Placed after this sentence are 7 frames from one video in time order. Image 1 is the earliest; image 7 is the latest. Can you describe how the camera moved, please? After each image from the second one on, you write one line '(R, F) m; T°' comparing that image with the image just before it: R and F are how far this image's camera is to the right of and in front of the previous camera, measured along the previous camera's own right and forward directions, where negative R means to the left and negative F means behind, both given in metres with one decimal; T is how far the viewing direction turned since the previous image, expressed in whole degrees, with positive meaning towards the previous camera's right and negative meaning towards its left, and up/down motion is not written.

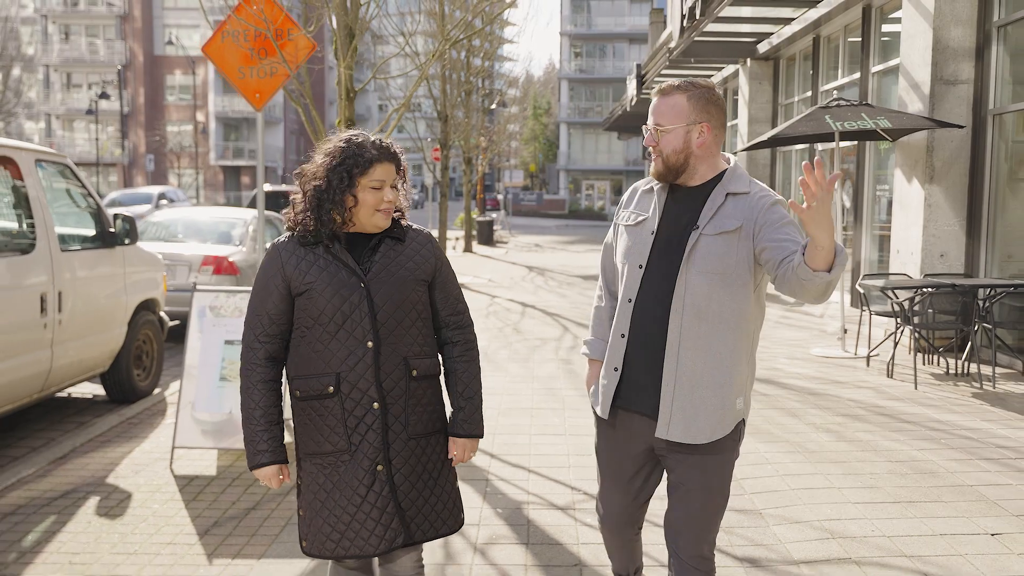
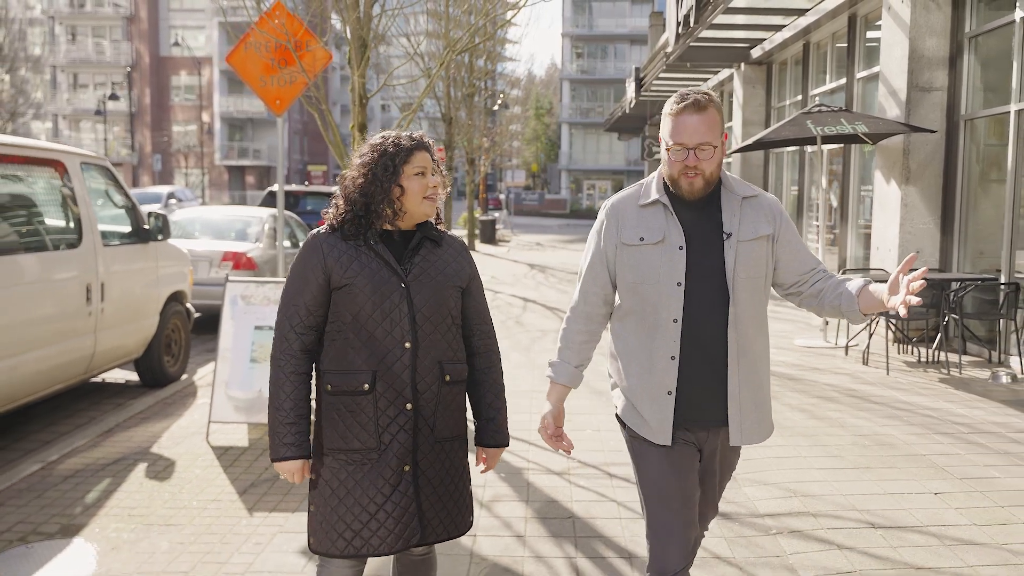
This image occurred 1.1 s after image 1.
(0.0, -0.6) m; 0°
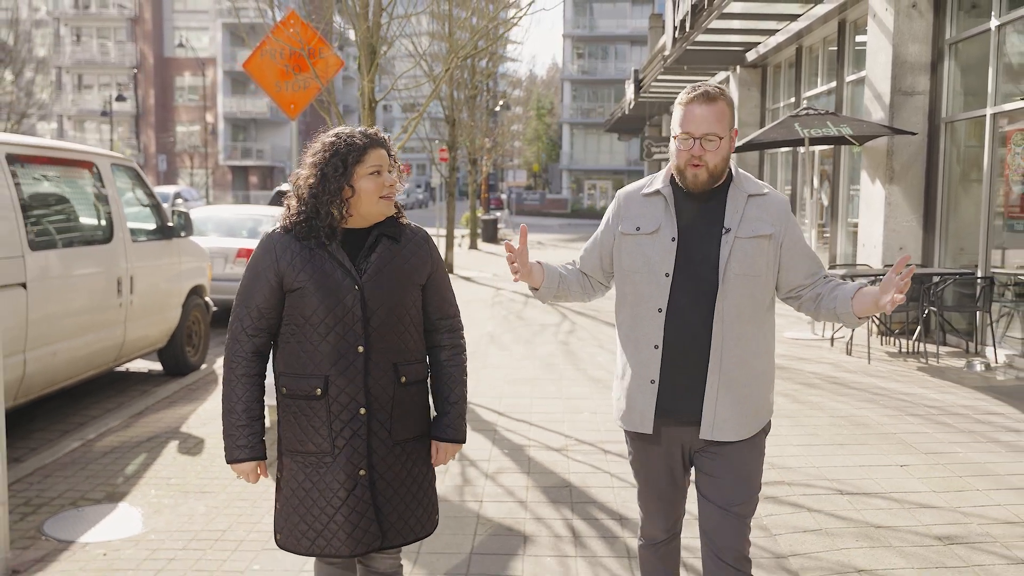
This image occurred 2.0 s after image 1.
(0.0, -0.5) m; 0°
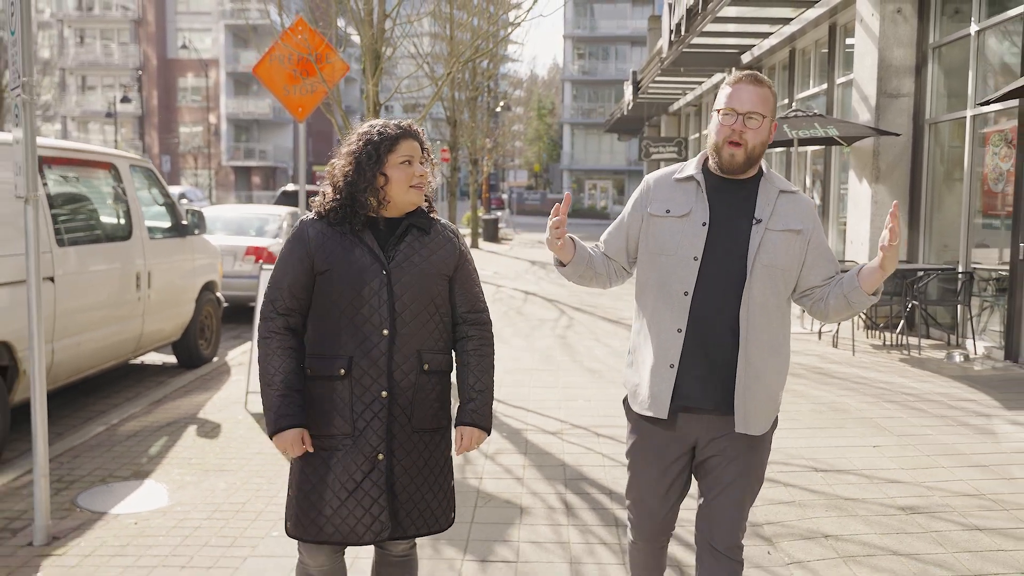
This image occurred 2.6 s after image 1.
(0.0, -0.4) m; 0°
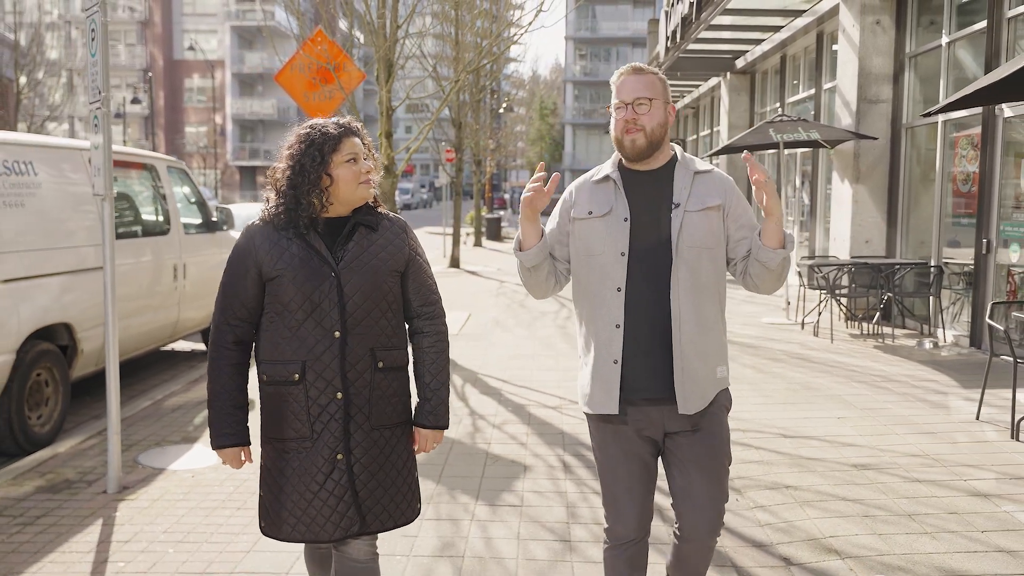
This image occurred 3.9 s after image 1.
(0.0, -0.7) m; 0°
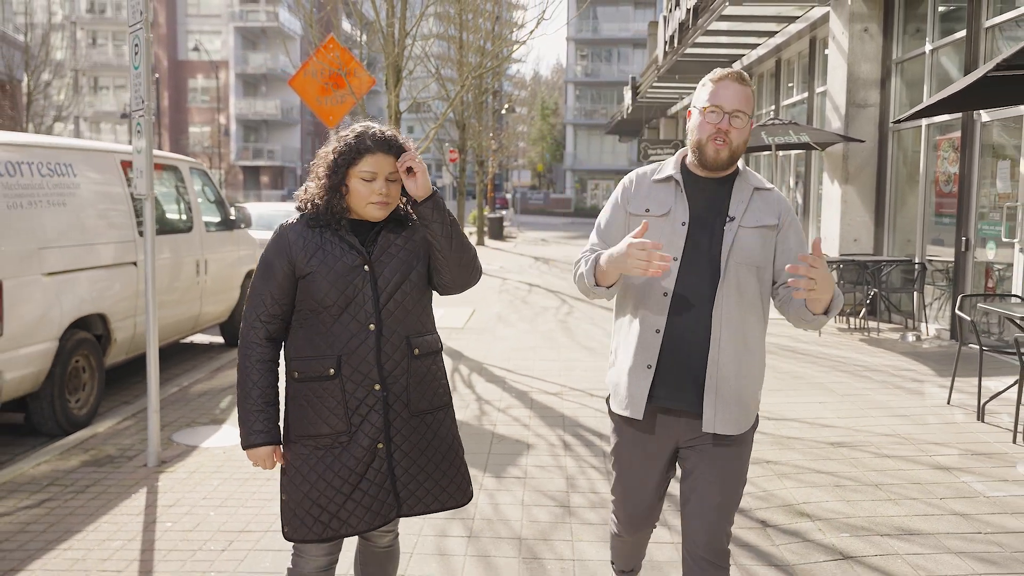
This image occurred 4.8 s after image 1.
(0.0, -0.5) m; 0°
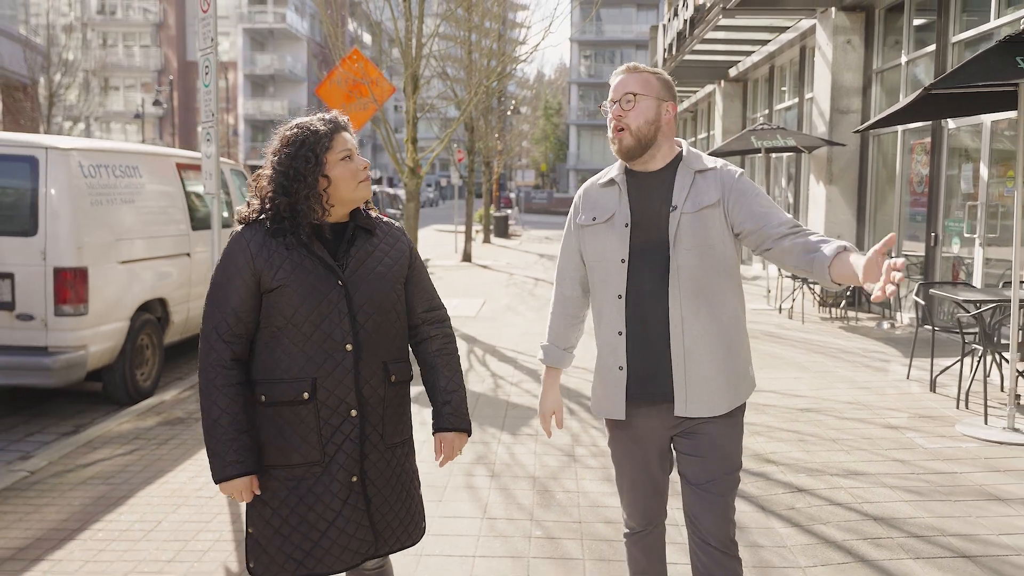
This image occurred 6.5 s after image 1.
(-0.1, -0.9) m; 0°
